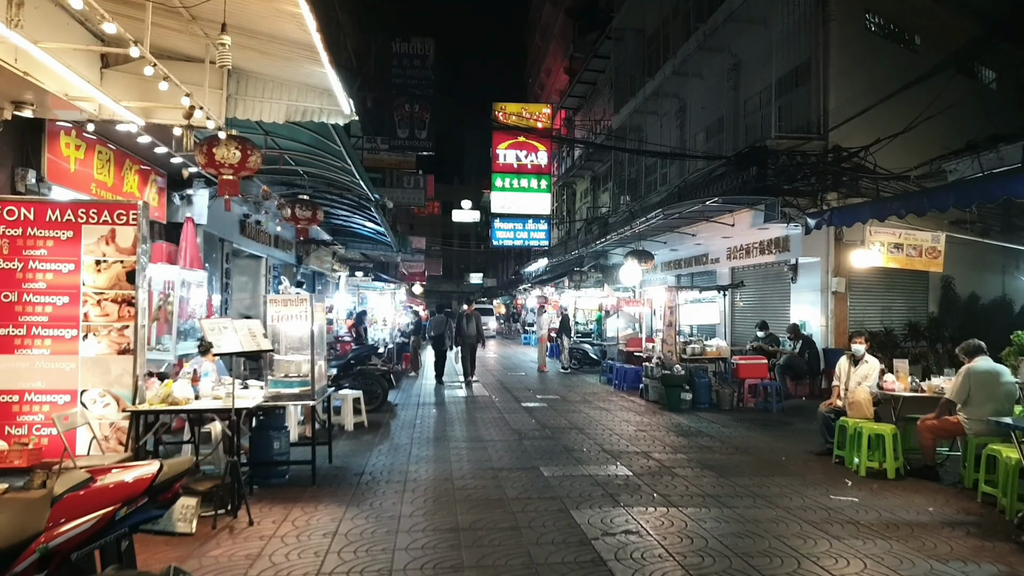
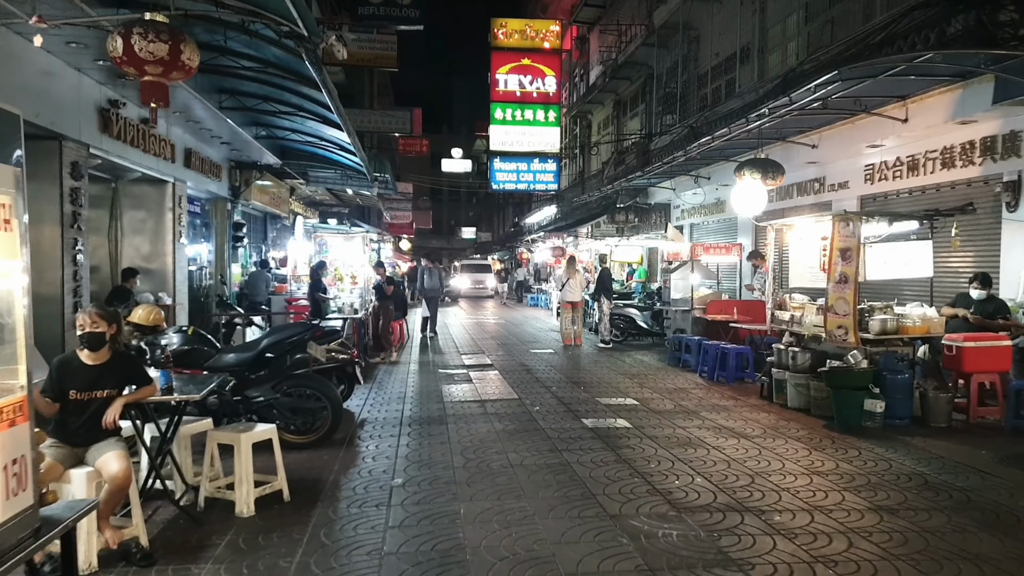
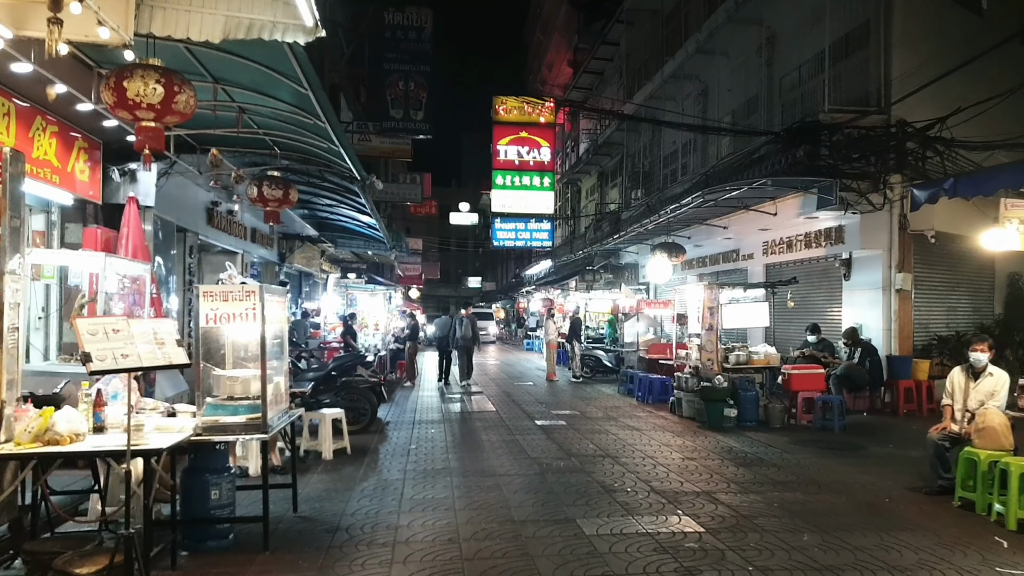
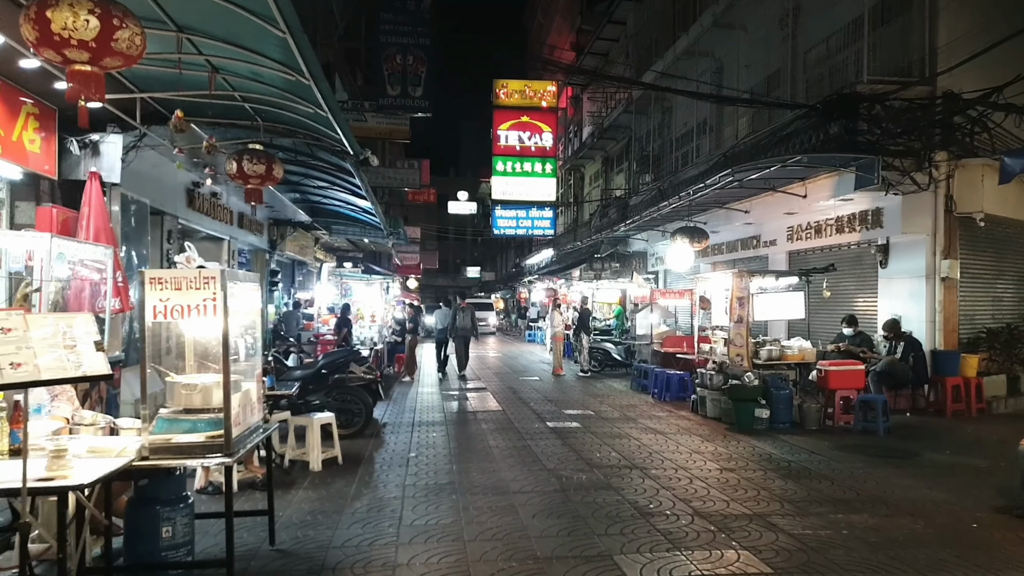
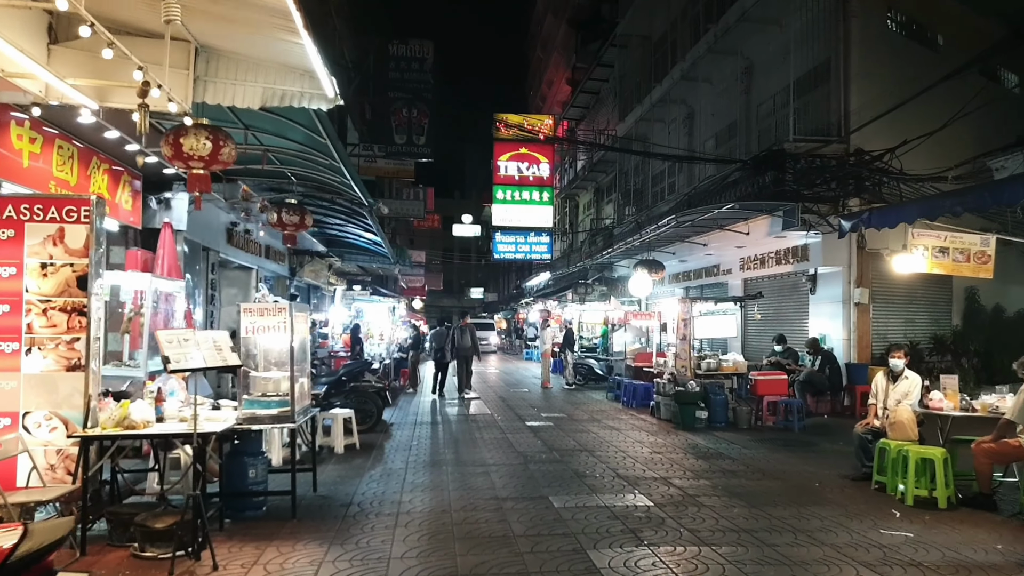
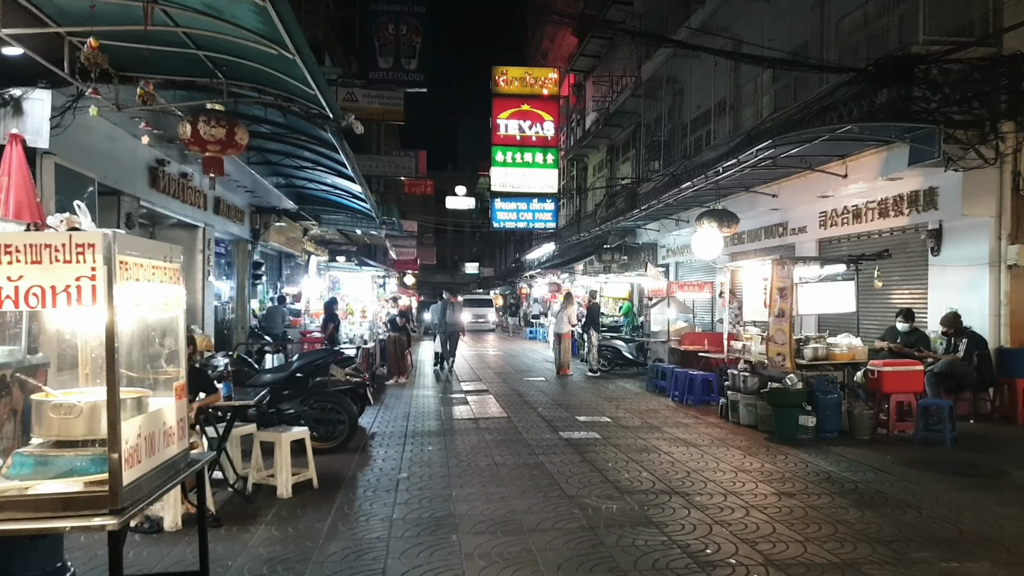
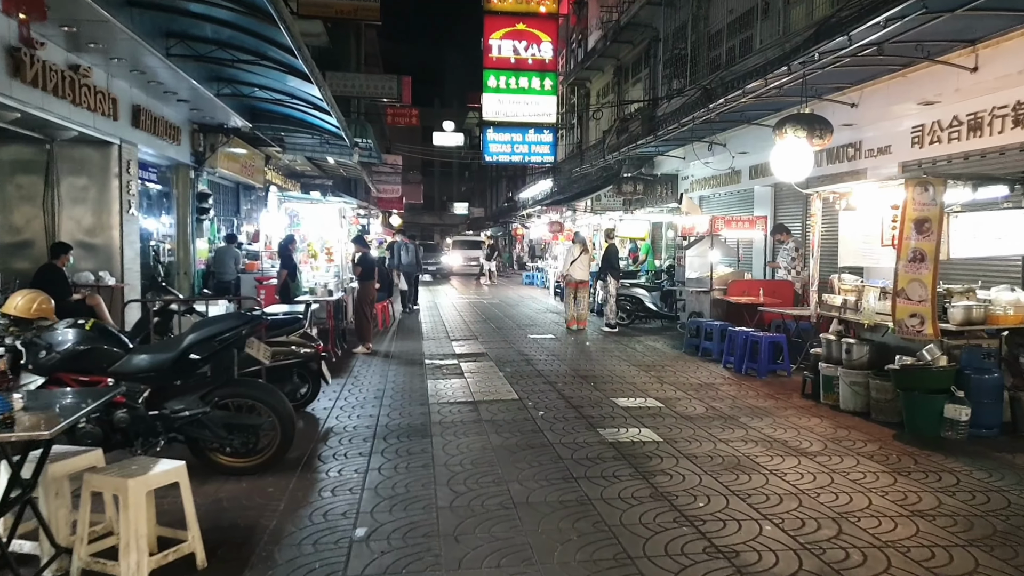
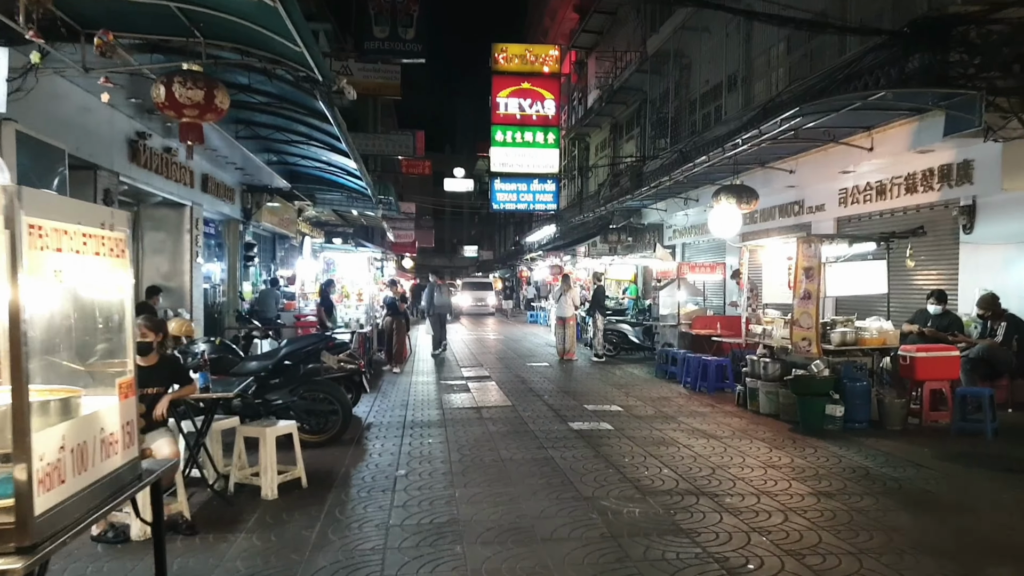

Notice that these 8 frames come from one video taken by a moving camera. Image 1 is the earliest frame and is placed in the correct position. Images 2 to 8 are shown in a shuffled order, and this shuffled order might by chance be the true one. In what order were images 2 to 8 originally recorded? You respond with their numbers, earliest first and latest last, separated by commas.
5, 3, 4, 6, 8, 2, 7
